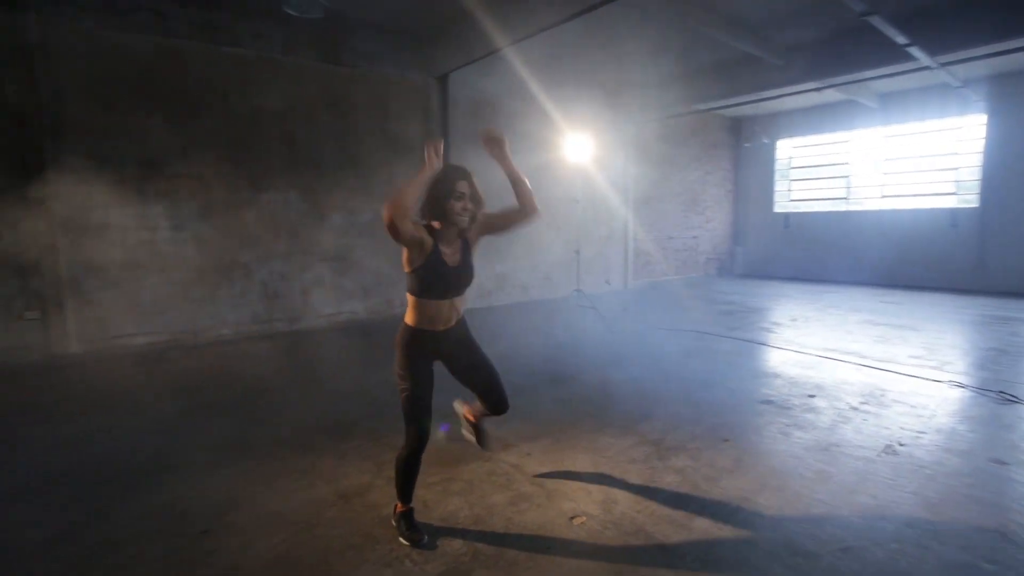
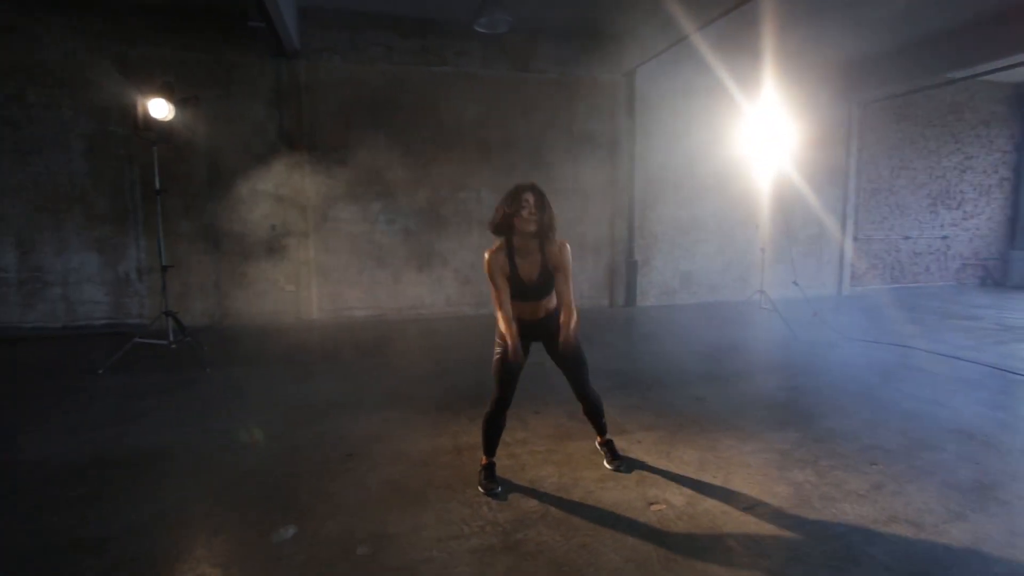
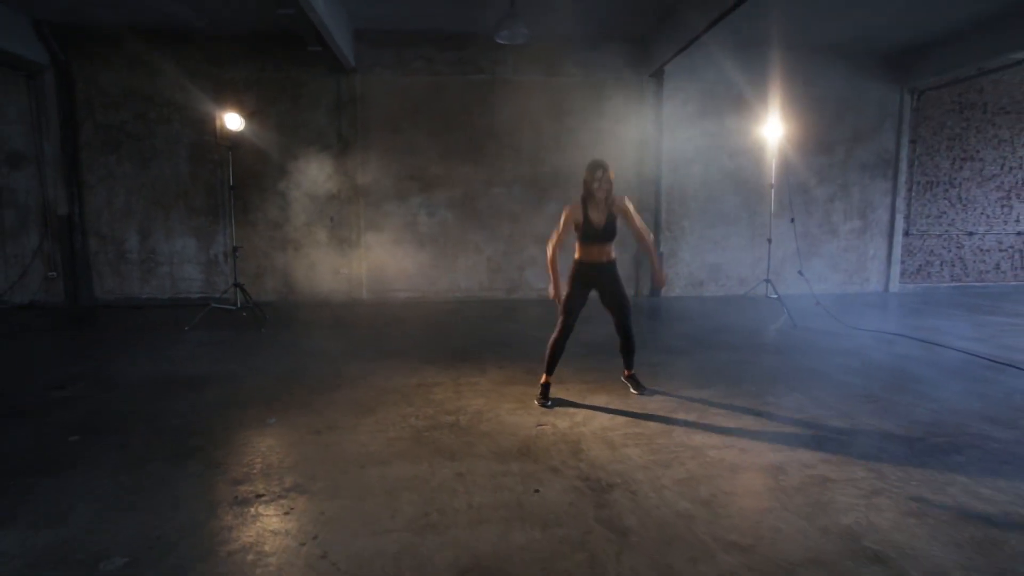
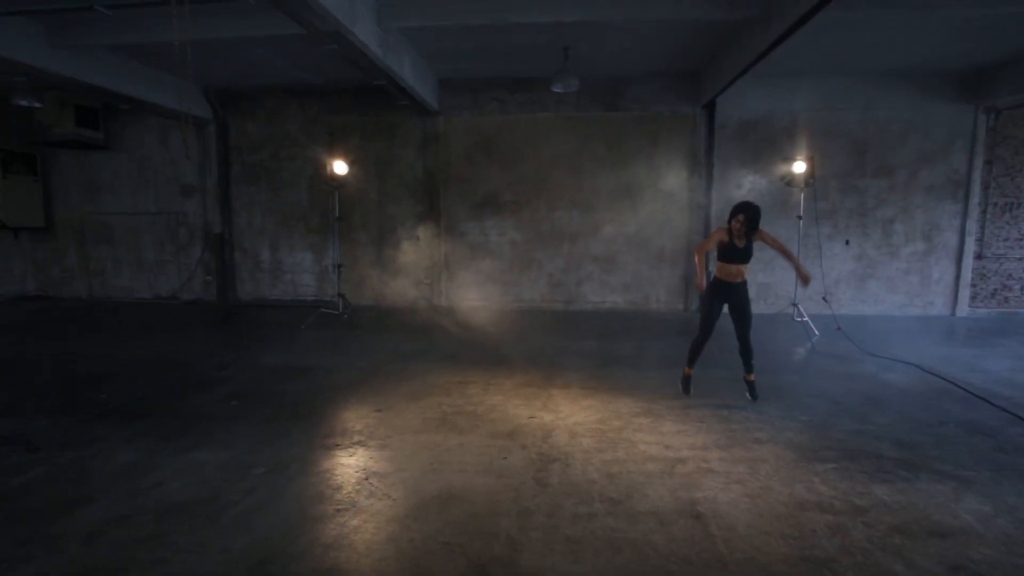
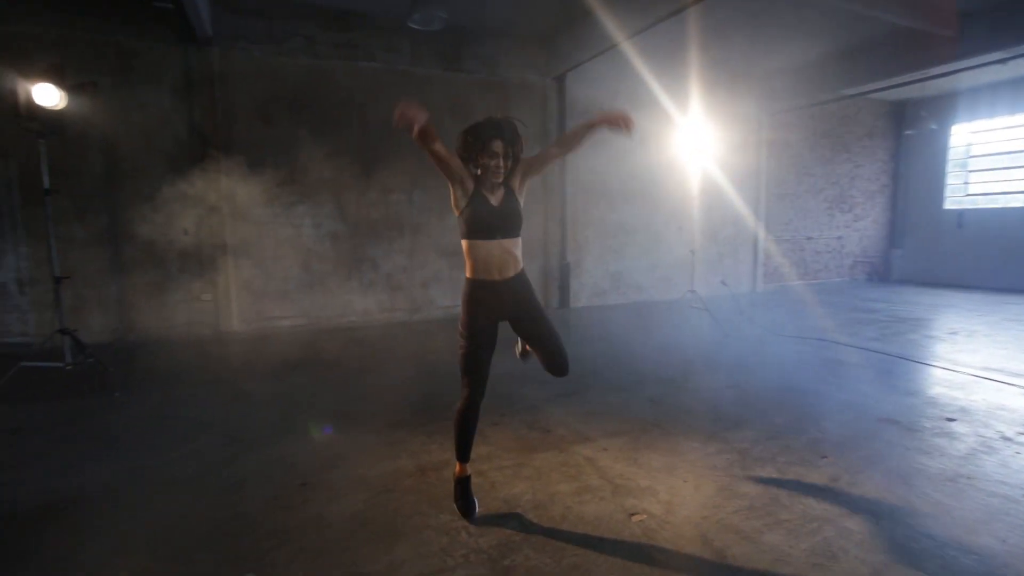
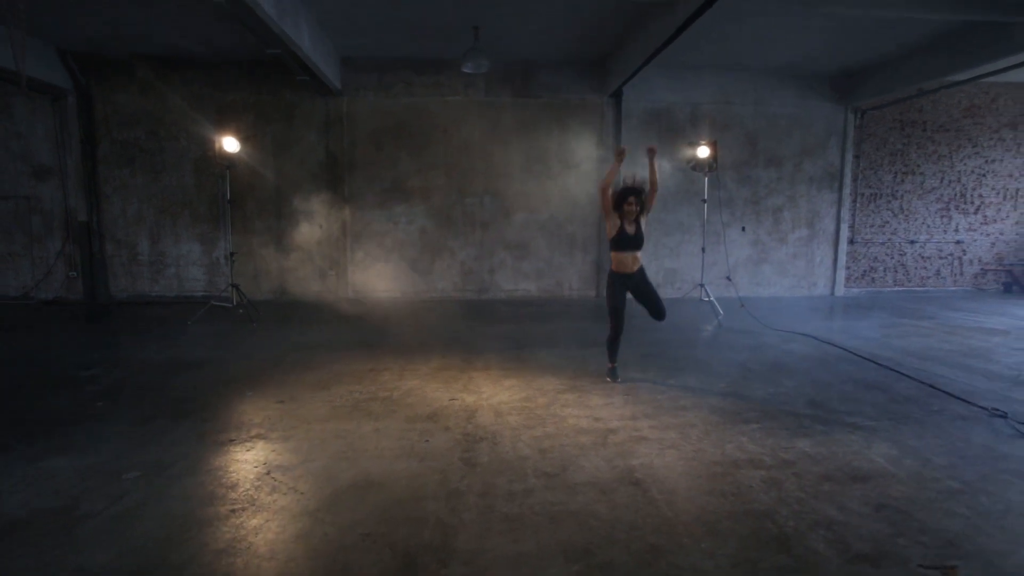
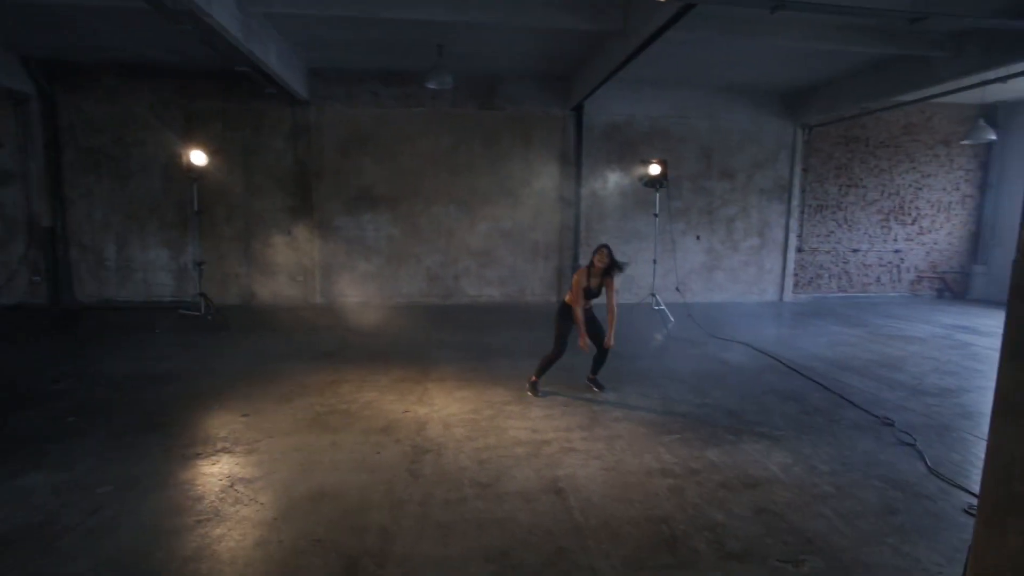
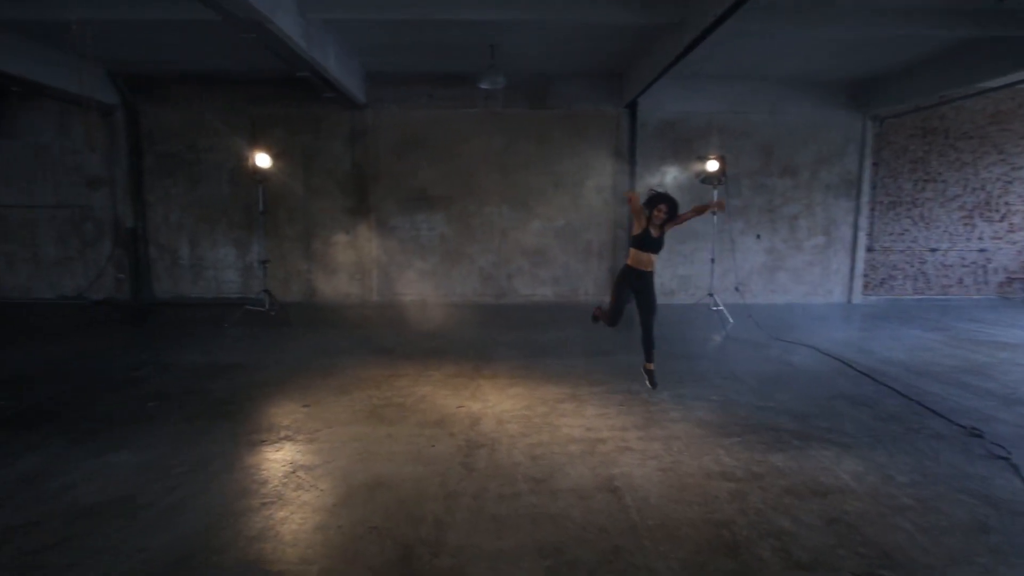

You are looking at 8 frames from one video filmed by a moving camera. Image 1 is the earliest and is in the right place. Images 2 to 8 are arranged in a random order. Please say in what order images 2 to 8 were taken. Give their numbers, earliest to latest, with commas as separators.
5, 2, 3, 6, 4, 7, 8
